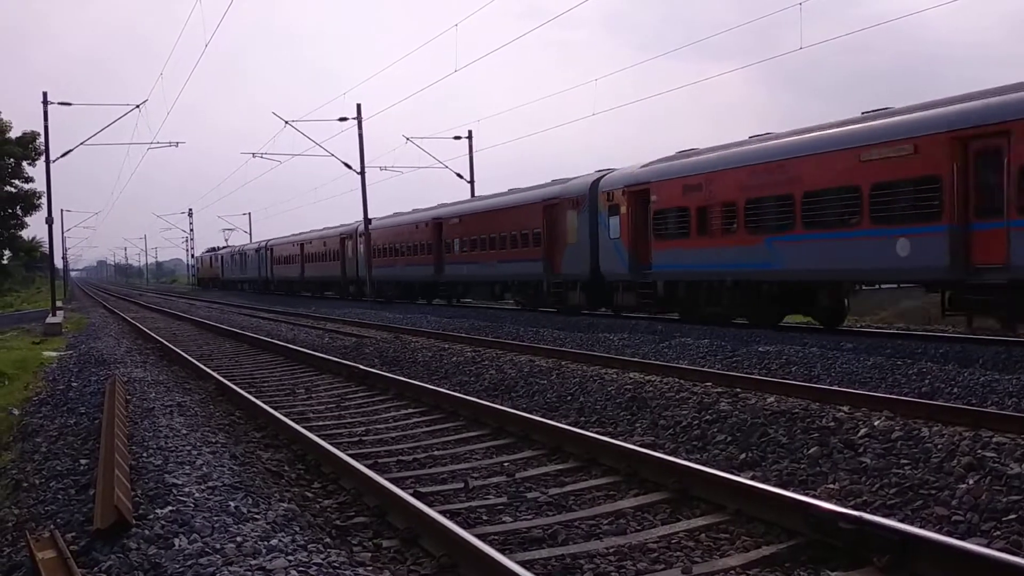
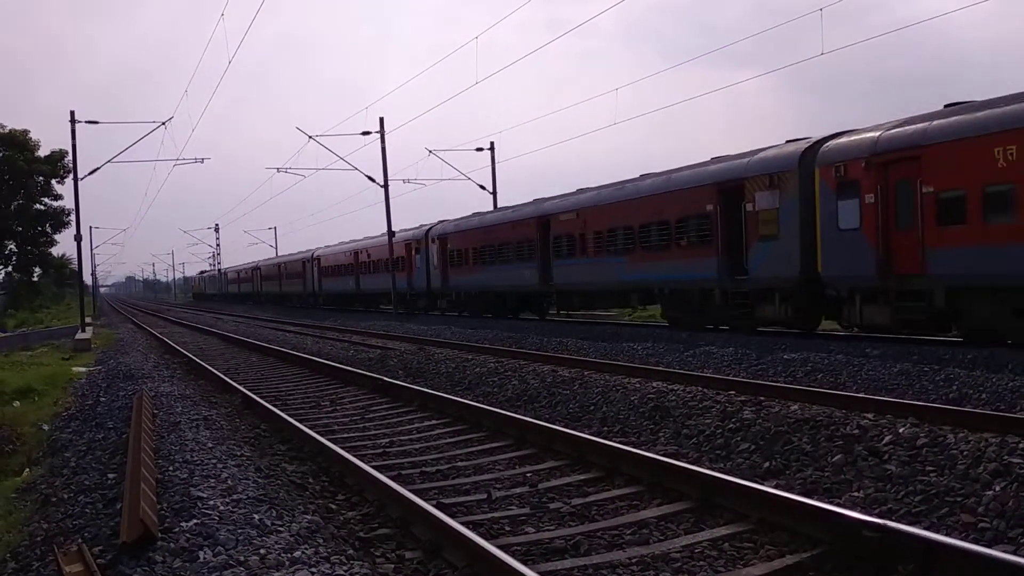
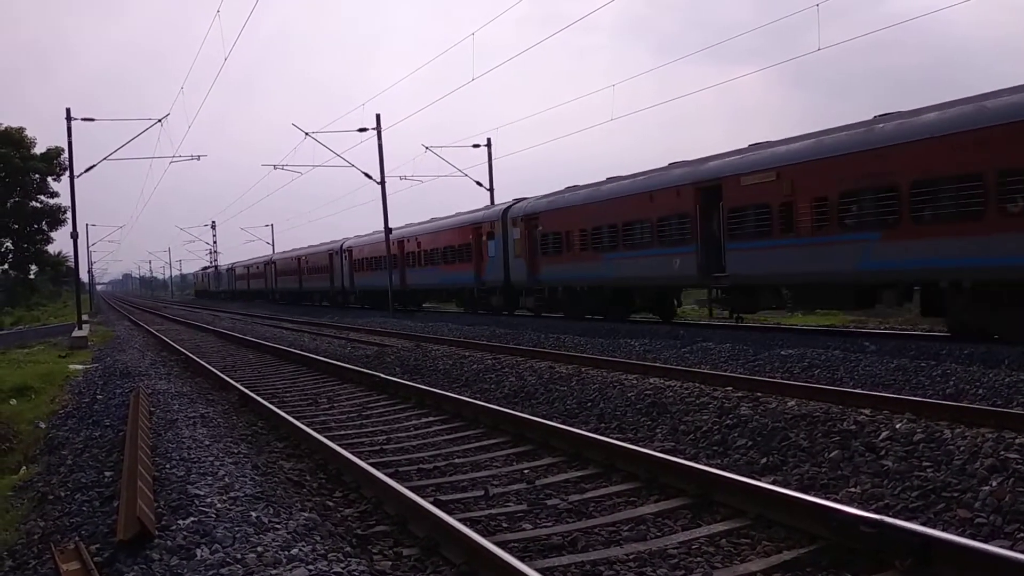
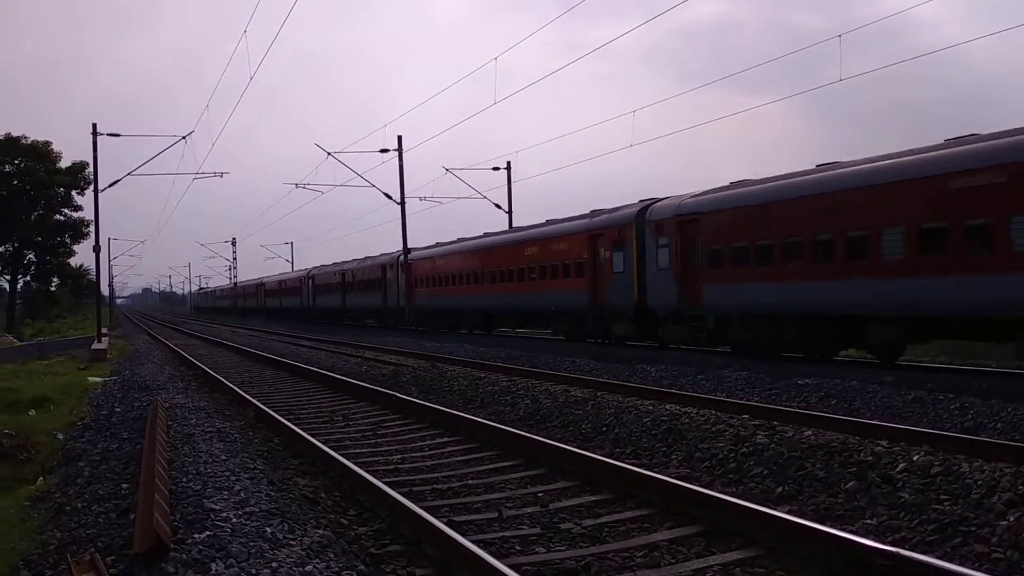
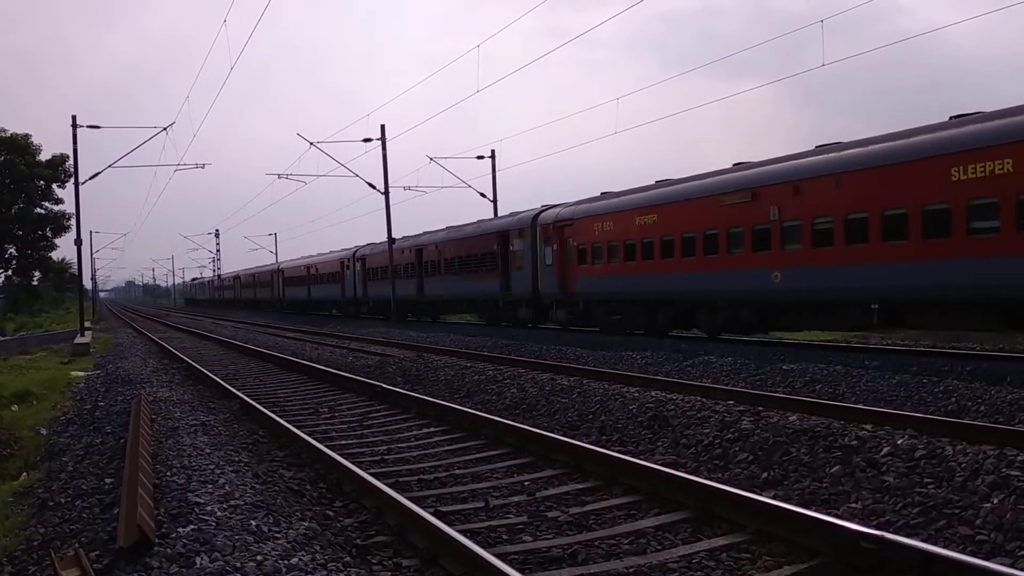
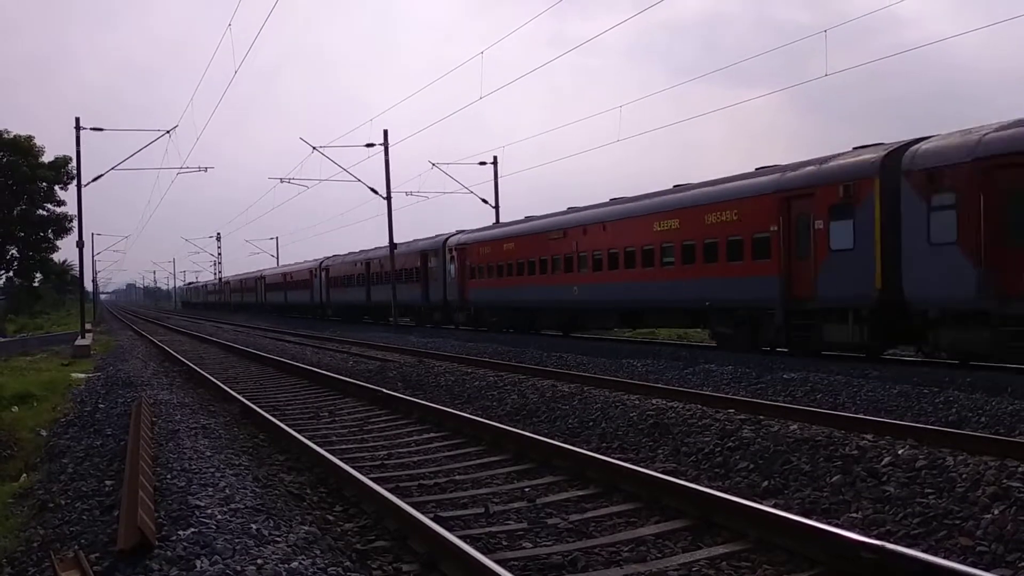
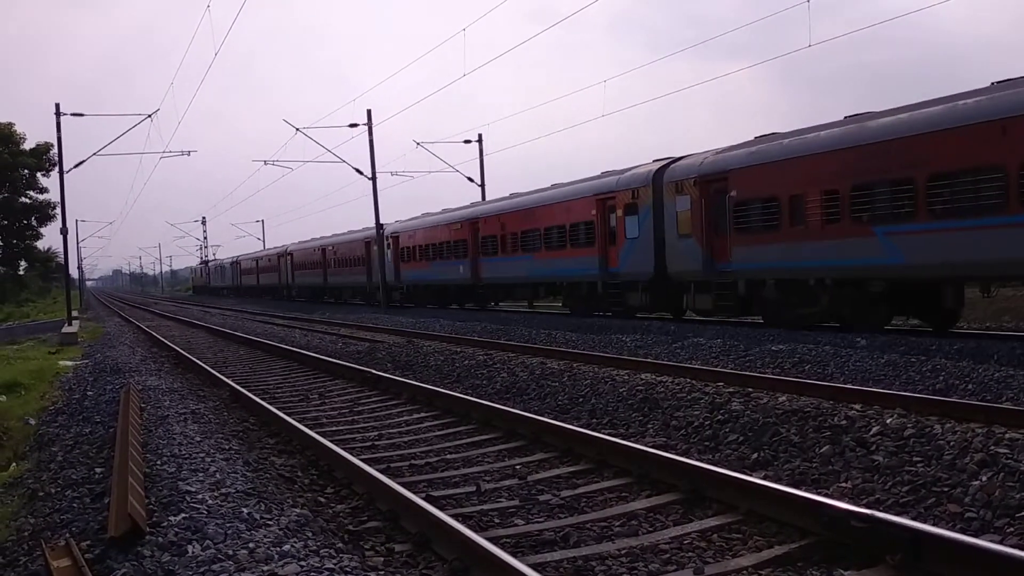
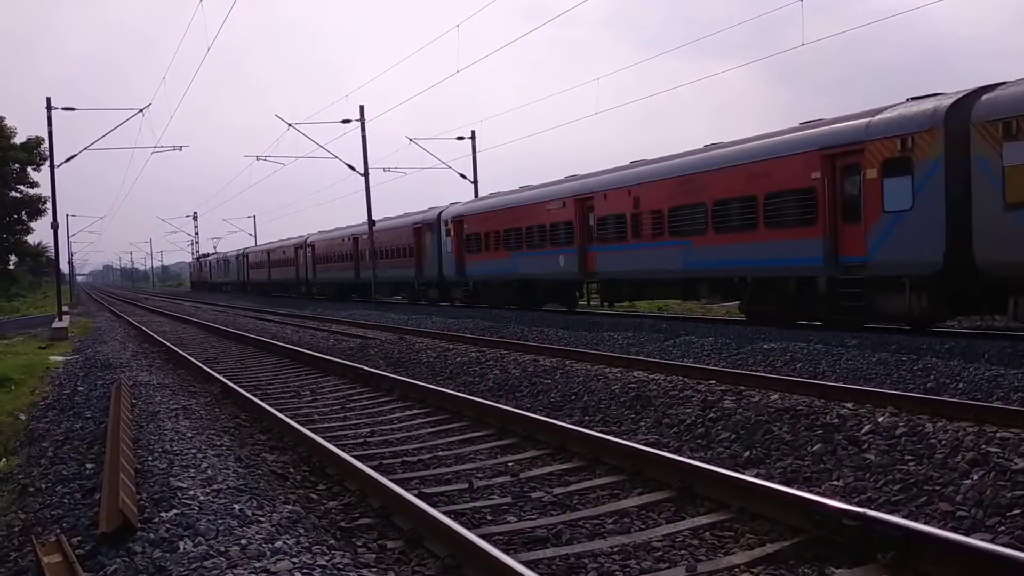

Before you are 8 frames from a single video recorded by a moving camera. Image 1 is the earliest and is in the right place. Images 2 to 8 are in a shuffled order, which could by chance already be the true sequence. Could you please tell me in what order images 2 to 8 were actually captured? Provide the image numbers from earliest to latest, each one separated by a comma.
8, 7, 3, 2, 5, 6, 4
